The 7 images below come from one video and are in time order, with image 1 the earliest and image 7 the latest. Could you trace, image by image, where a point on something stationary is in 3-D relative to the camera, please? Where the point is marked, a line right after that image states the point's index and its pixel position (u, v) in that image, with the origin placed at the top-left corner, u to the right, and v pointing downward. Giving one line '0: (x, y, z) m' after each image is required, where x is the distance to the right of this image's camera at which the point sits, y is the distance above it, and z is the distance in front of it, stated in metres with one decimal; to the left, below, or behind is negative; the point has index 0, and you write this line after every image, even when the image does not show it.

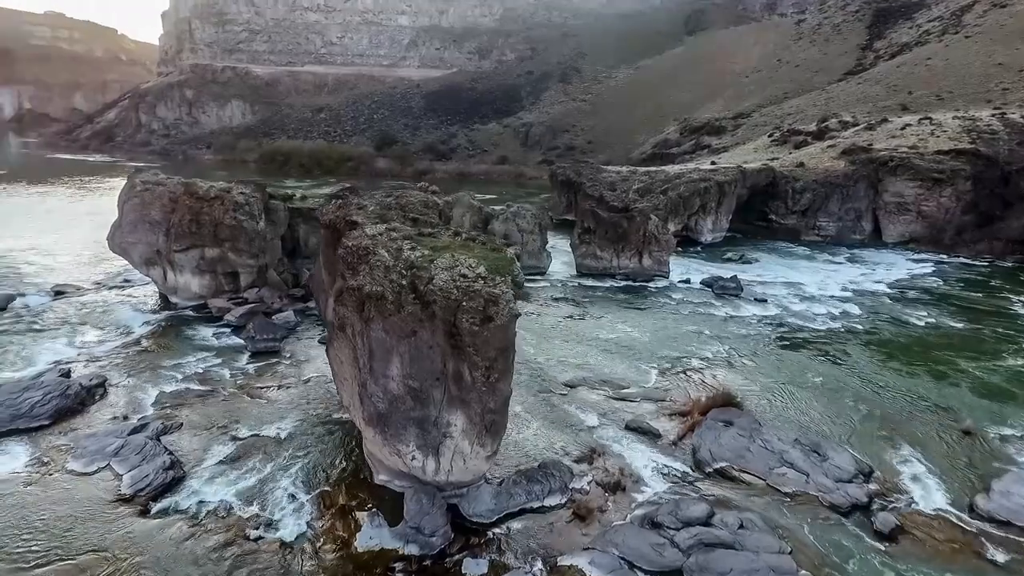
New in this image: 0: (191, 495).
0: (-4.6, -3.0, +8.9) m
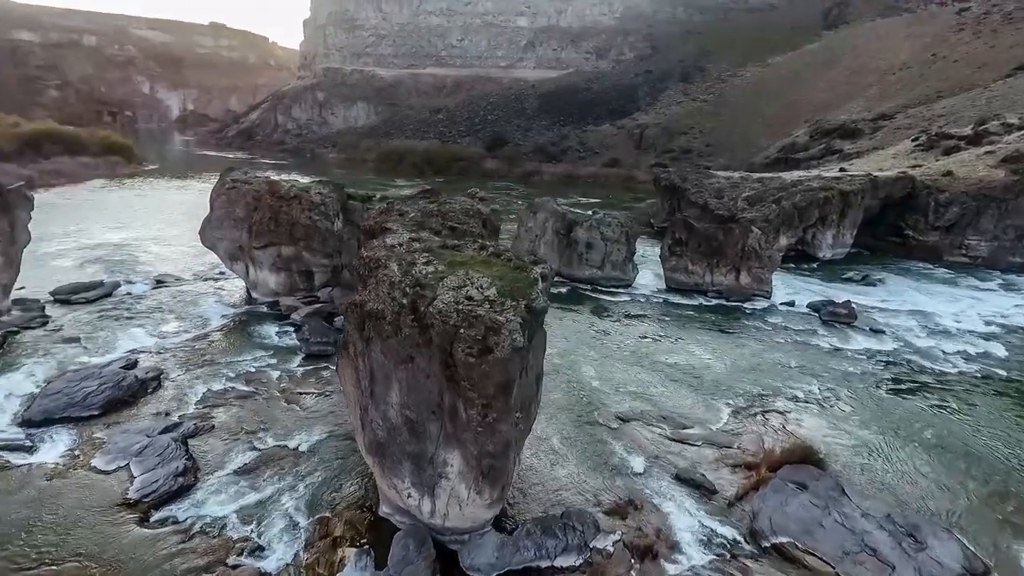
0: (-4.5, -3.1, +8.7) m
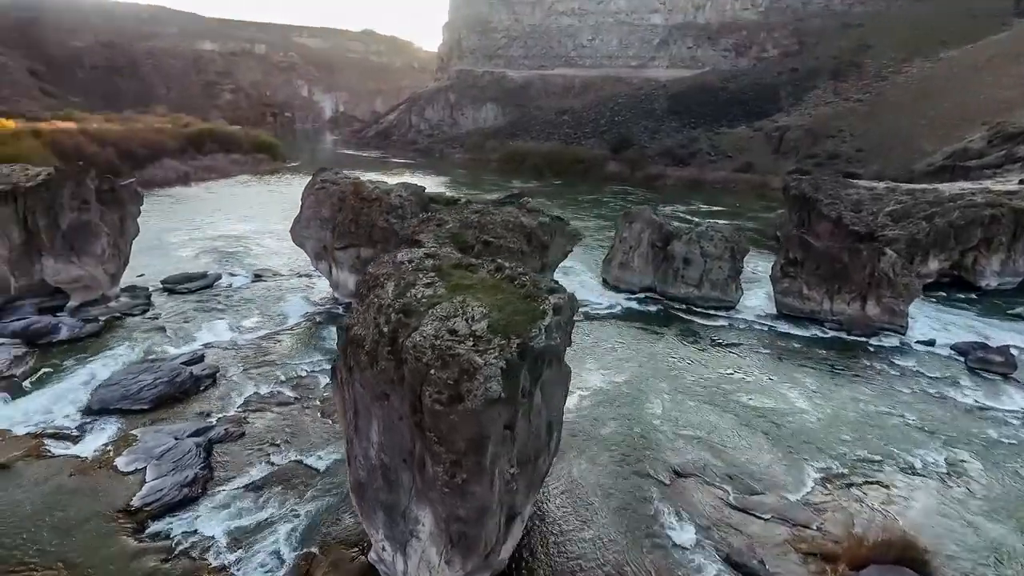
0: (-4.4, -3.2, +8.4) m
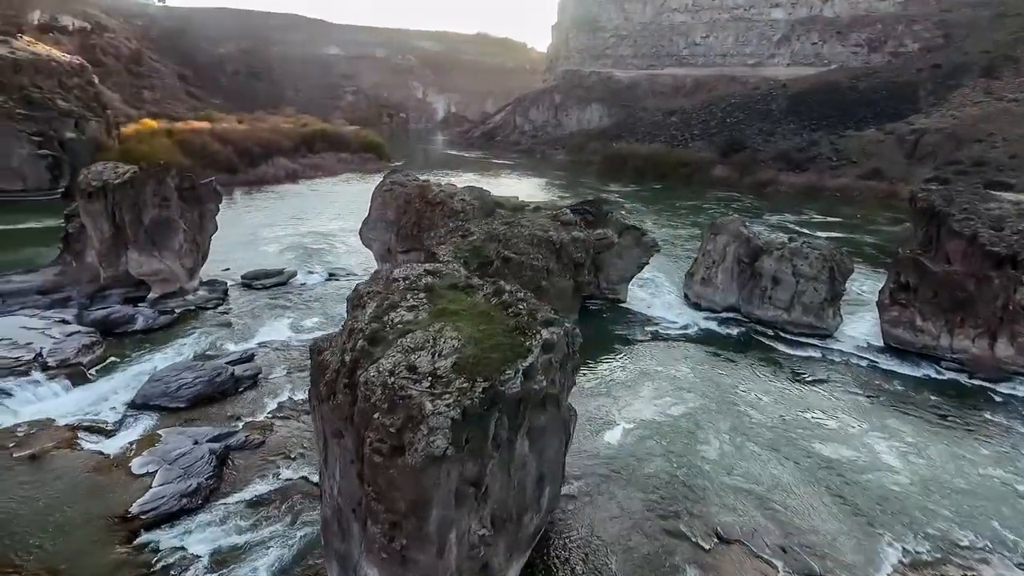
0: (-4.4, -3.3, +8.1) m
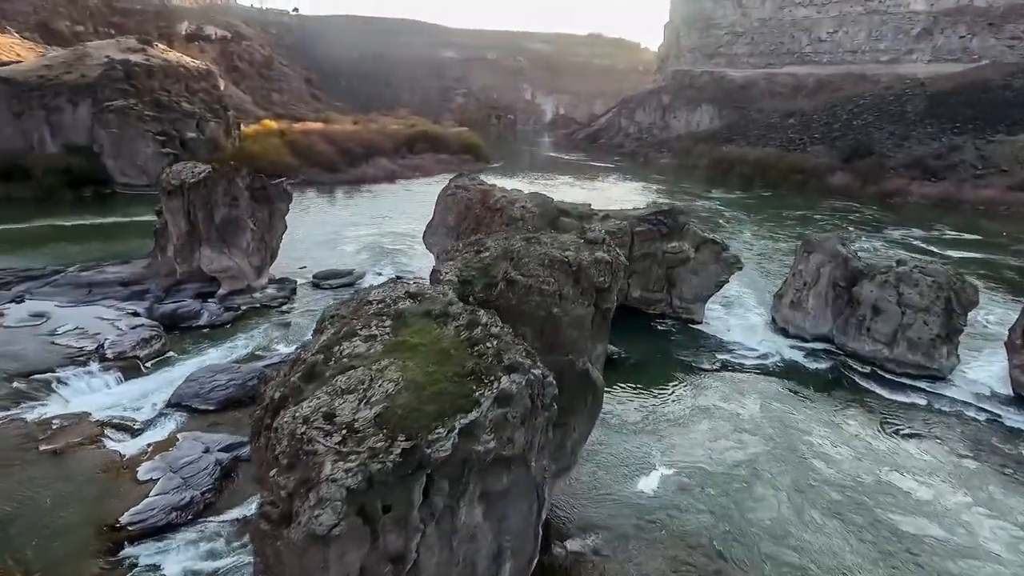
0: (-4.5, -3.4, +7.9) m
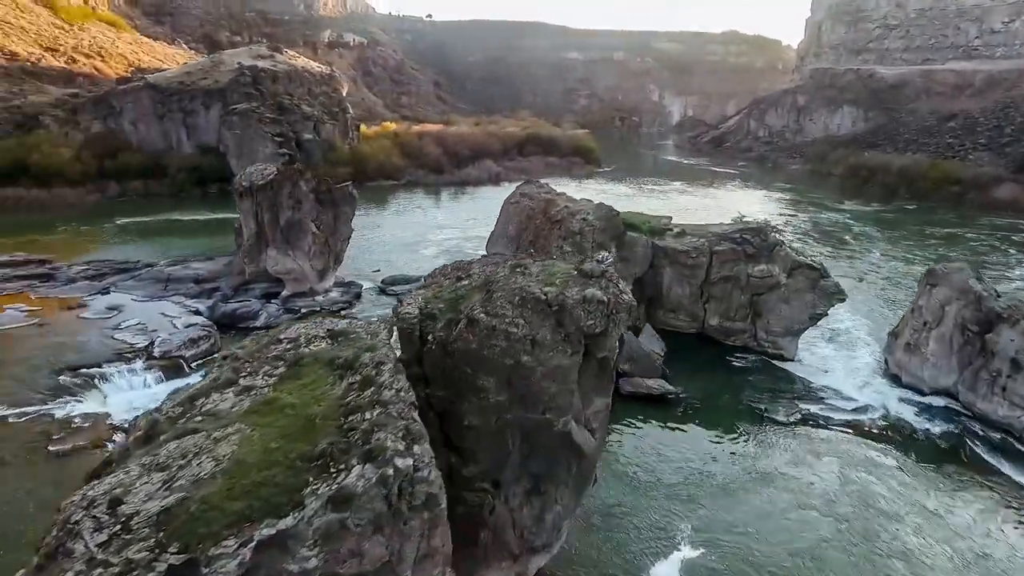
0: (-4.9, -3.5, +7.4) m
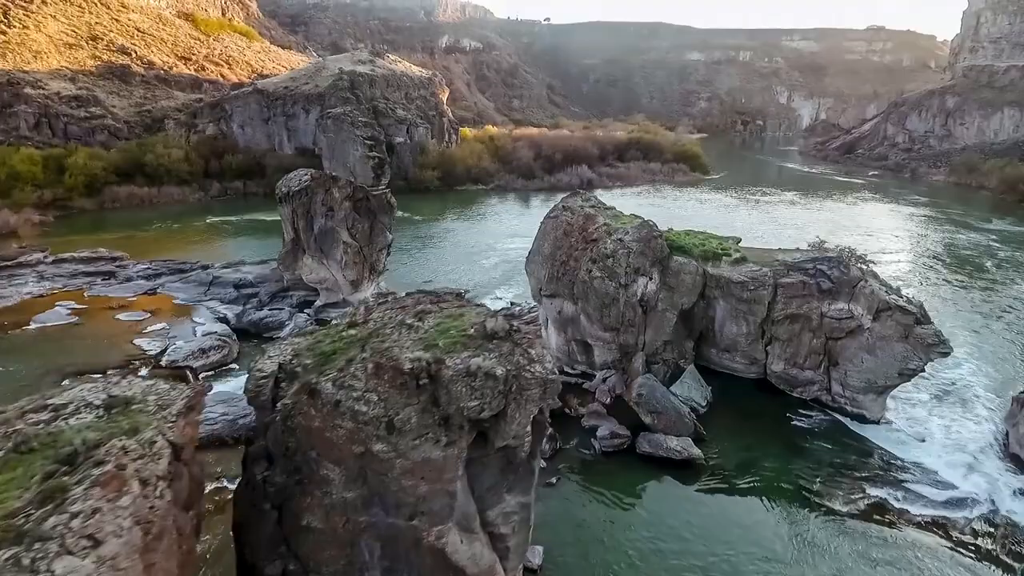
0: (-5.9, -3.8, +6.7) m
